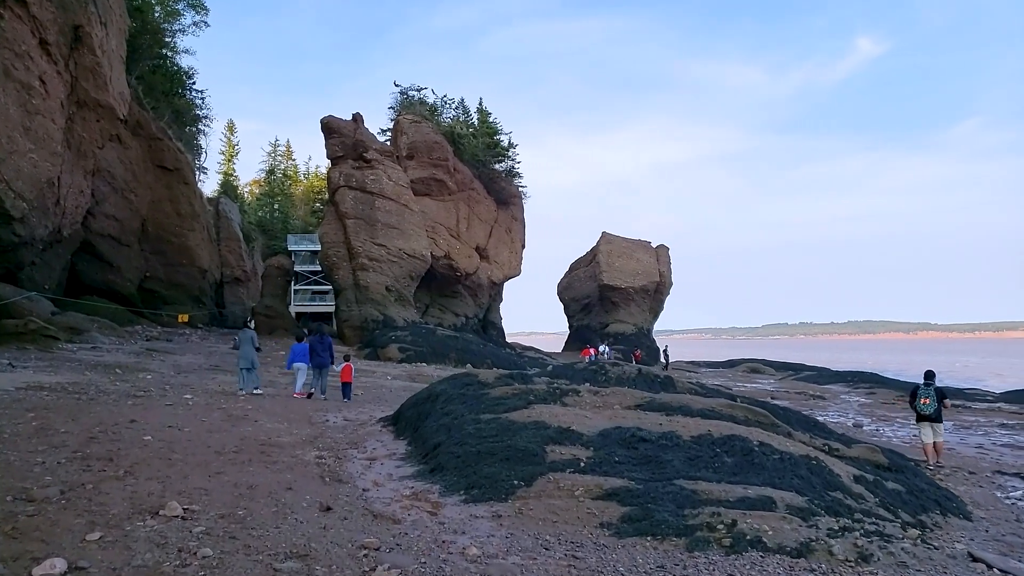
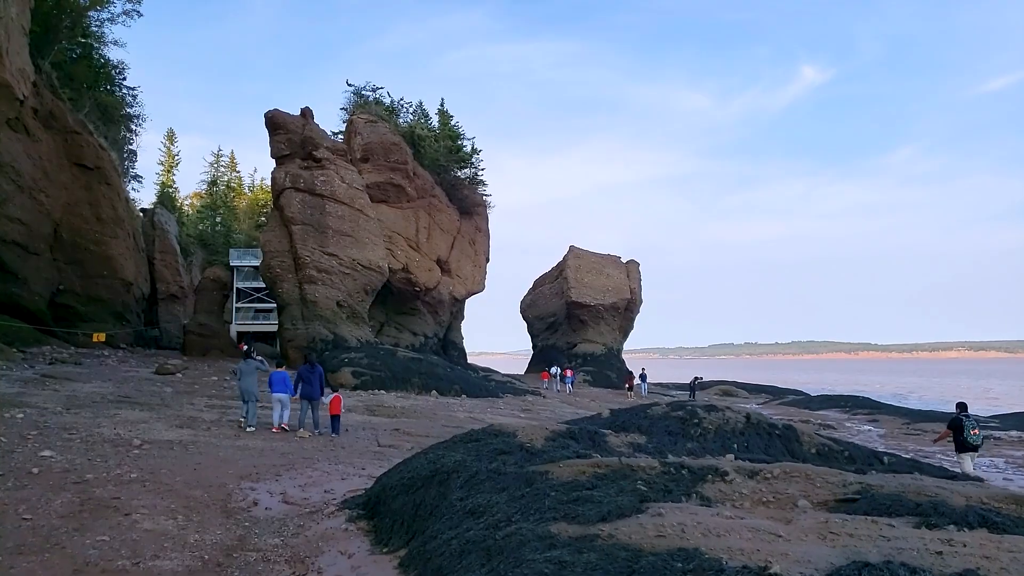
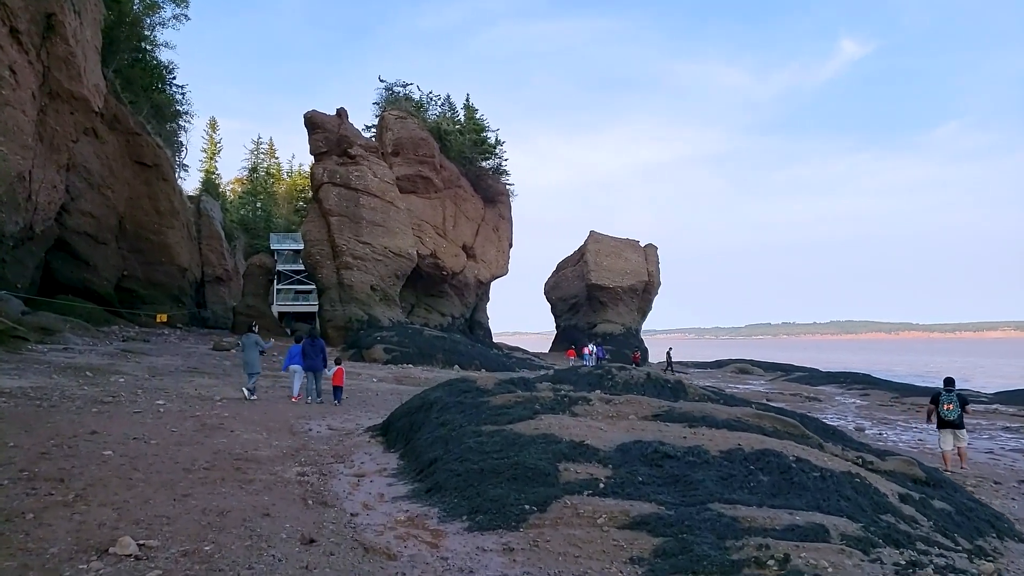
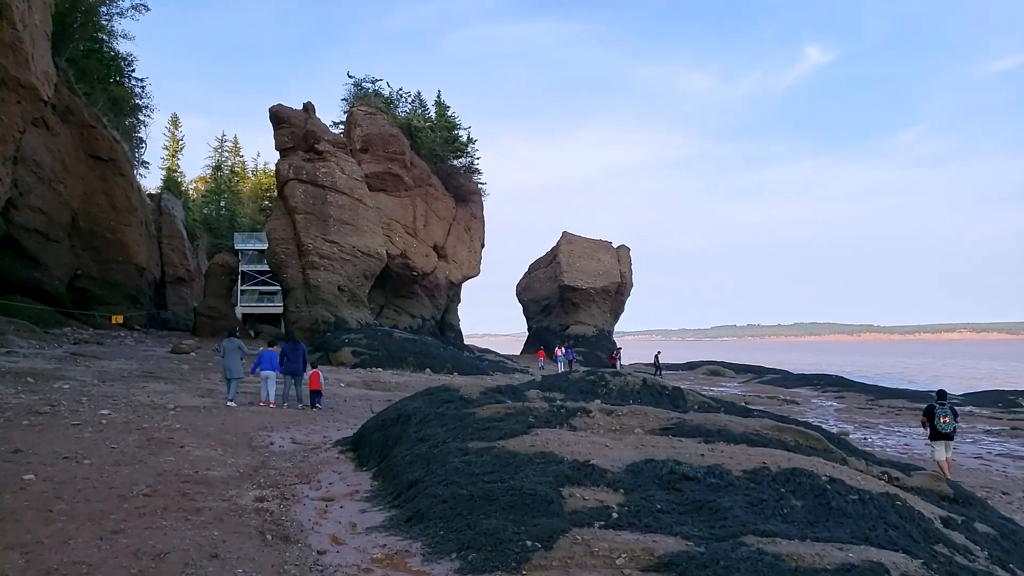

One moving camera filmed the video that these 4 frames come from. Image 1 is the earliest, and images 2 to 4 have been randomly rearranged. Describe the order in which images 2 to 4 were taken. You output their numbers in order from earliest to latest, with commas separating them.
3, 4, 2
